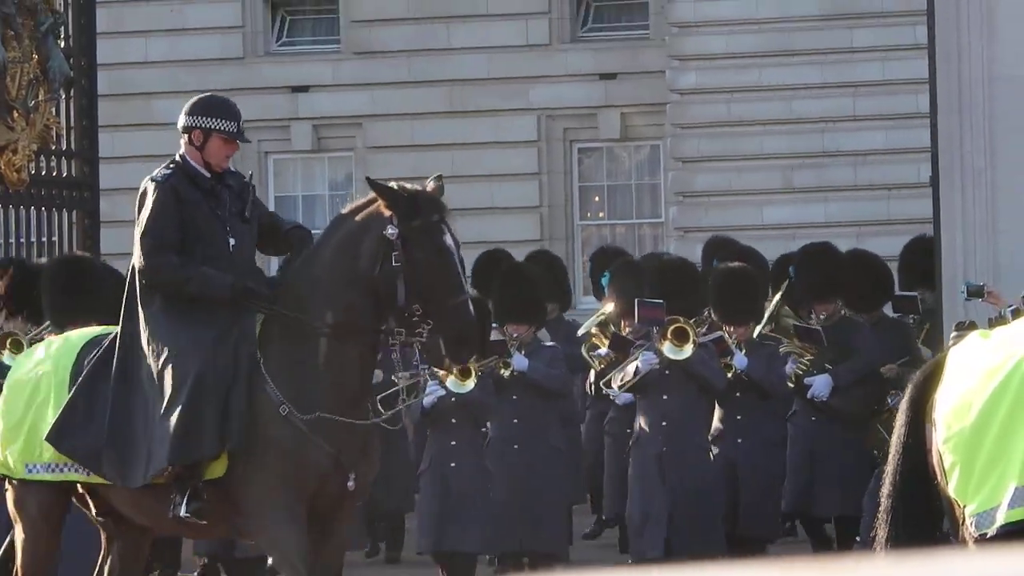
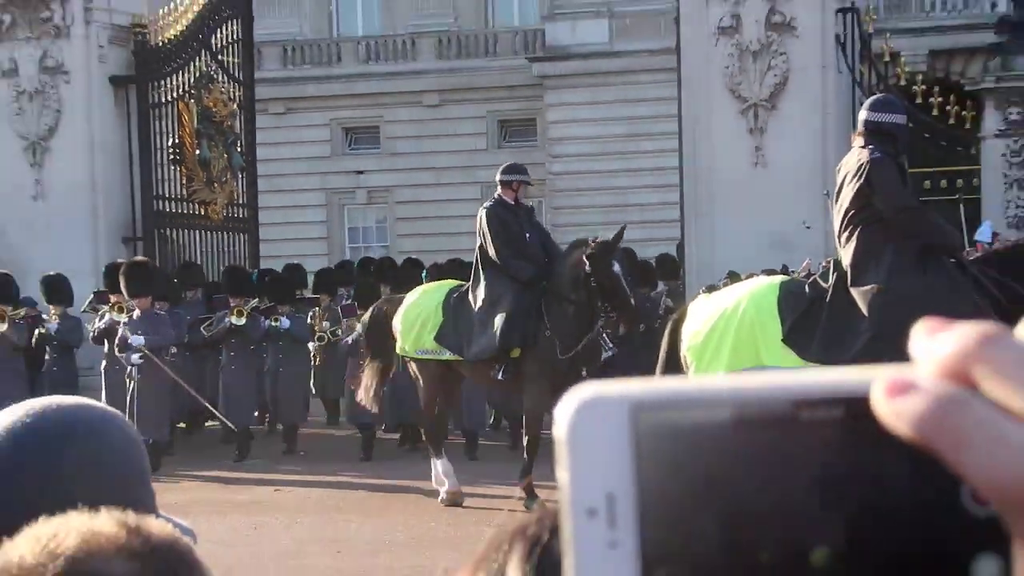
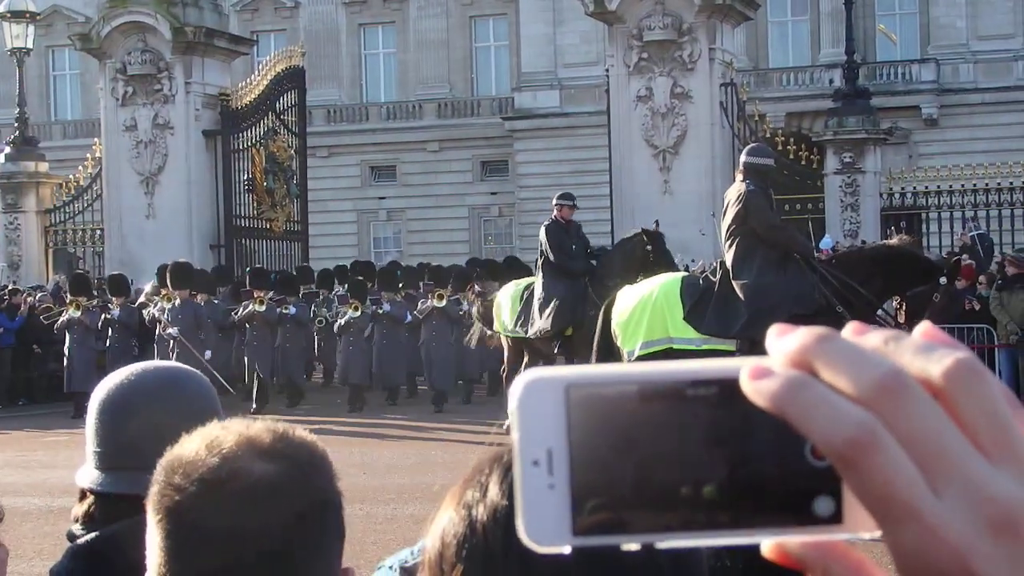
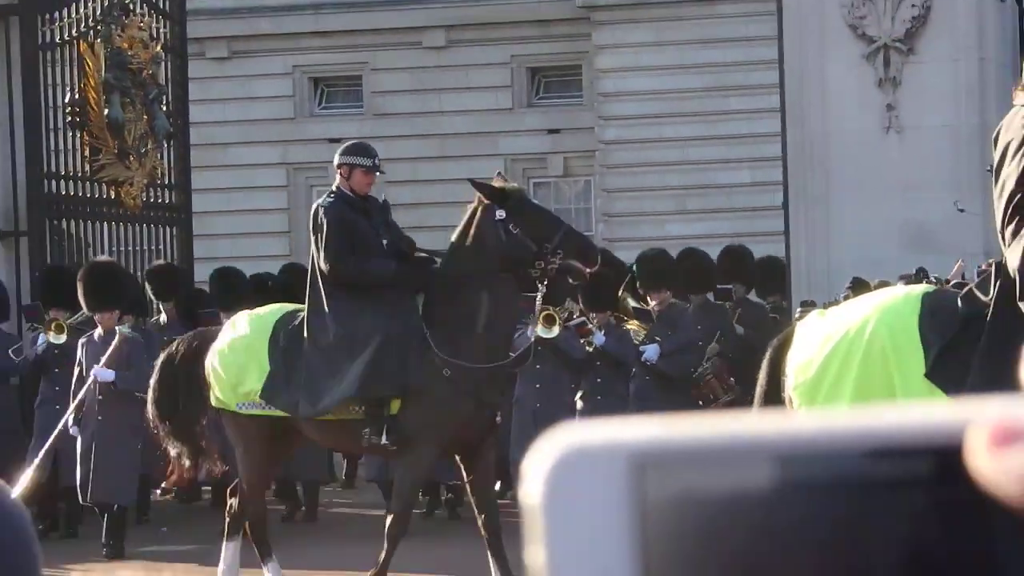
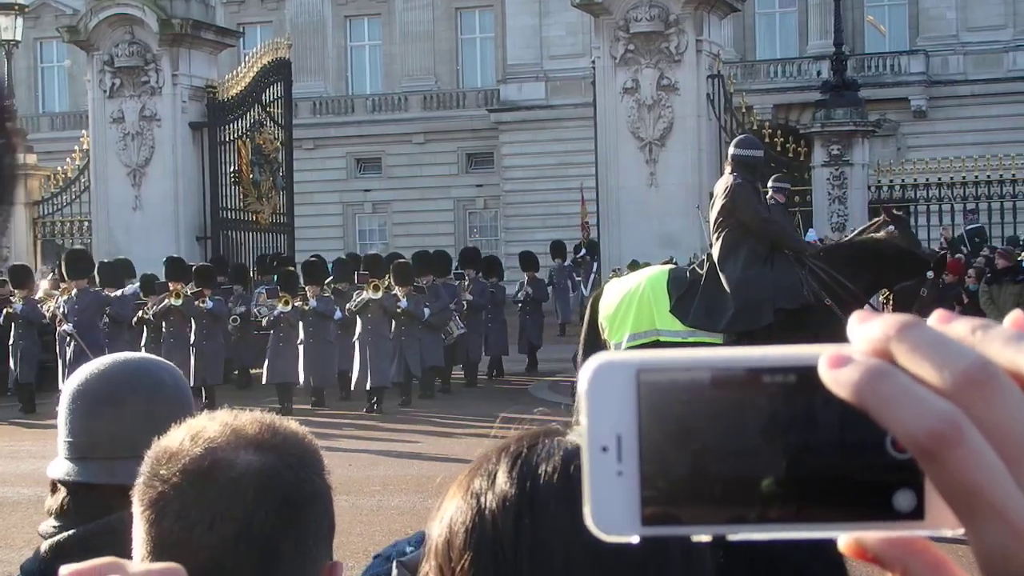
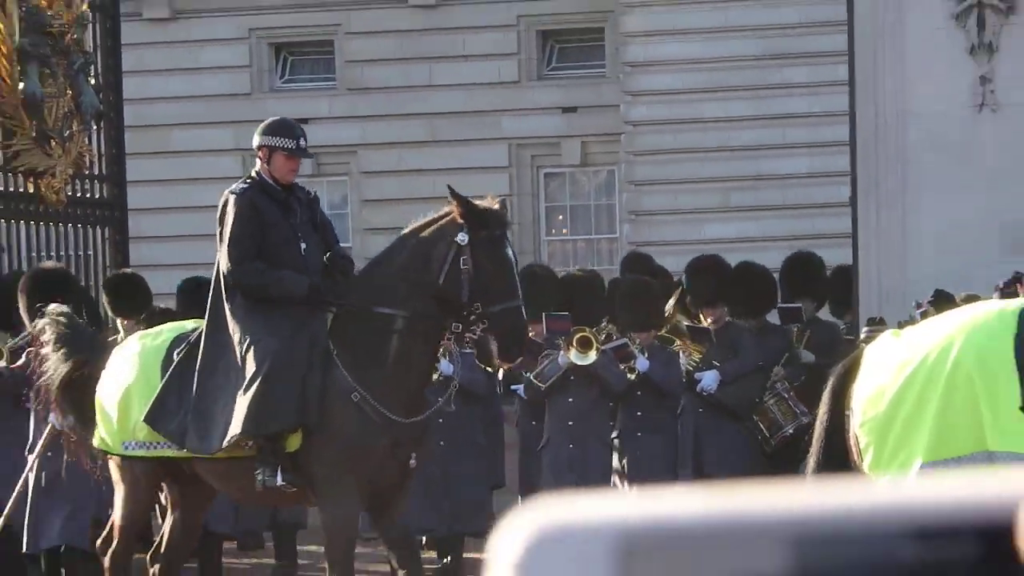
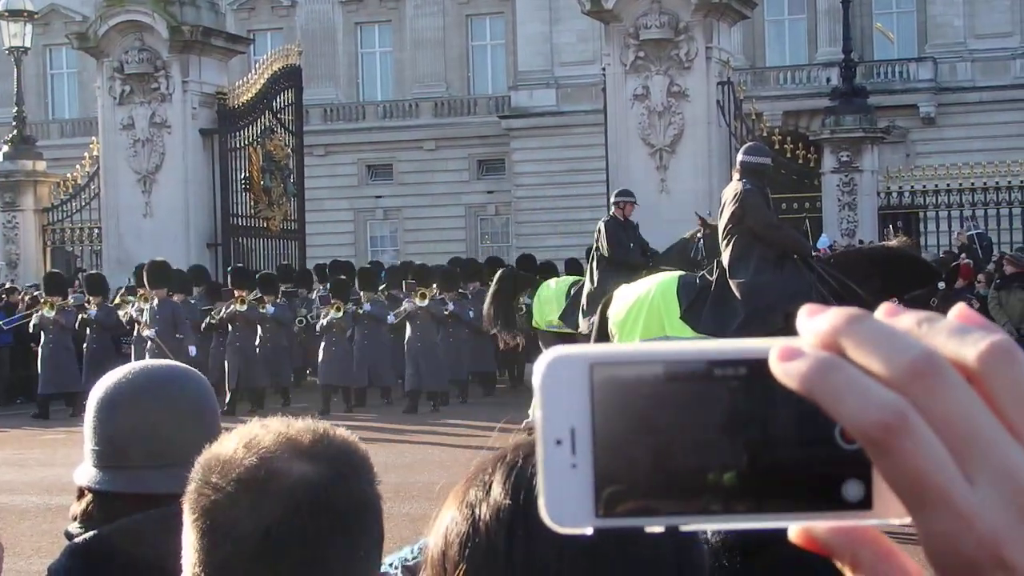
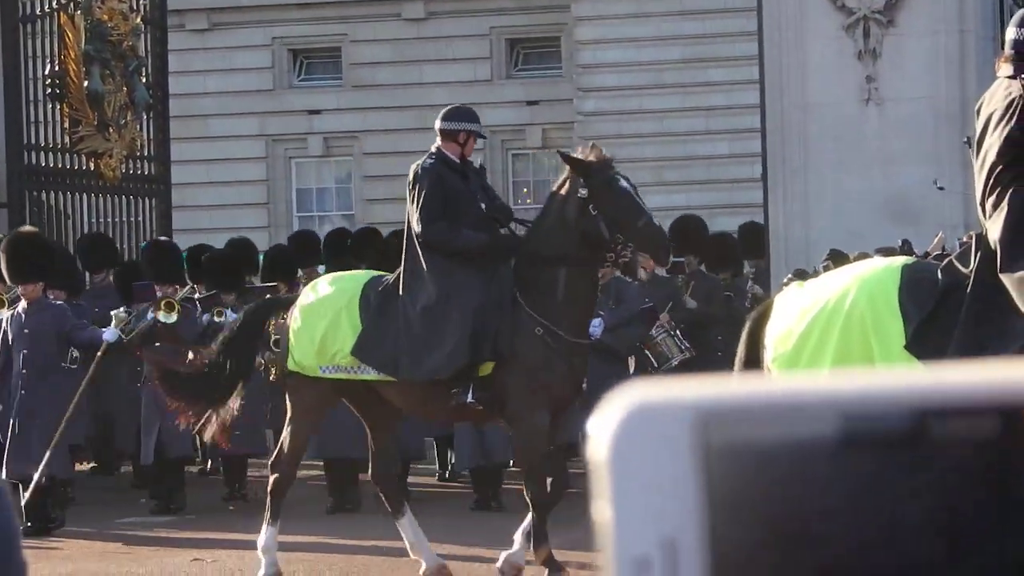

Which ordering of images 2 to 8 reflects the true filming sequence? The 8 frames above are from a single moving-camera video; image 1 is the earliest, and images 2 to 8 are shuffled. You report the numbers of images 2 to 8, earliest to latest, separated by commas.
6, 4, 8, 2, 3, 7, 5
